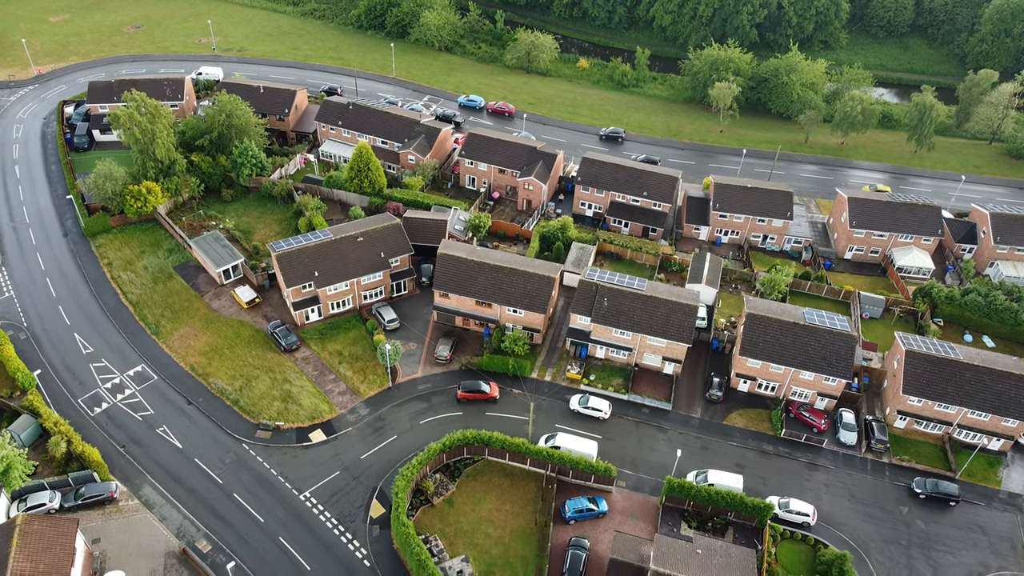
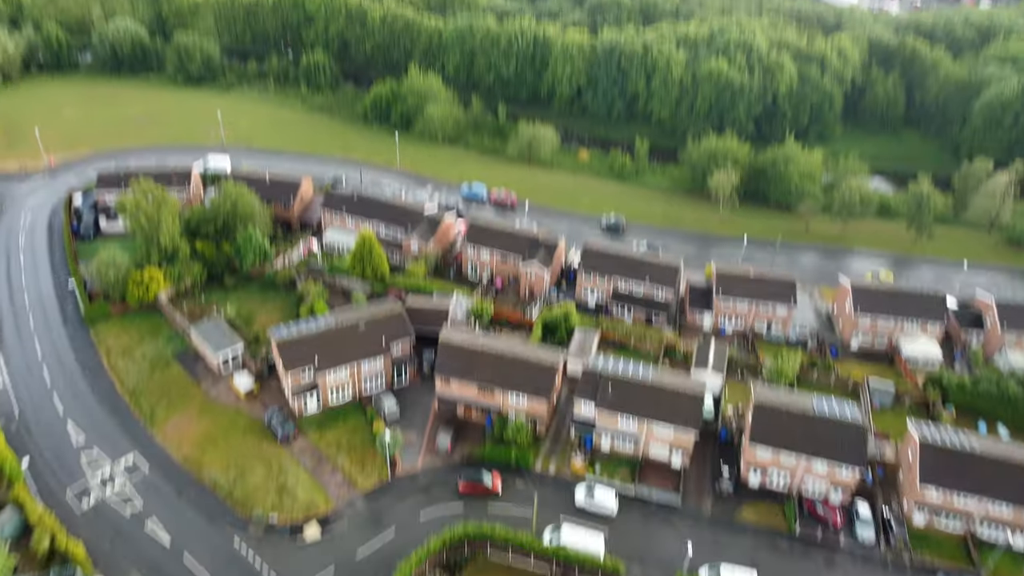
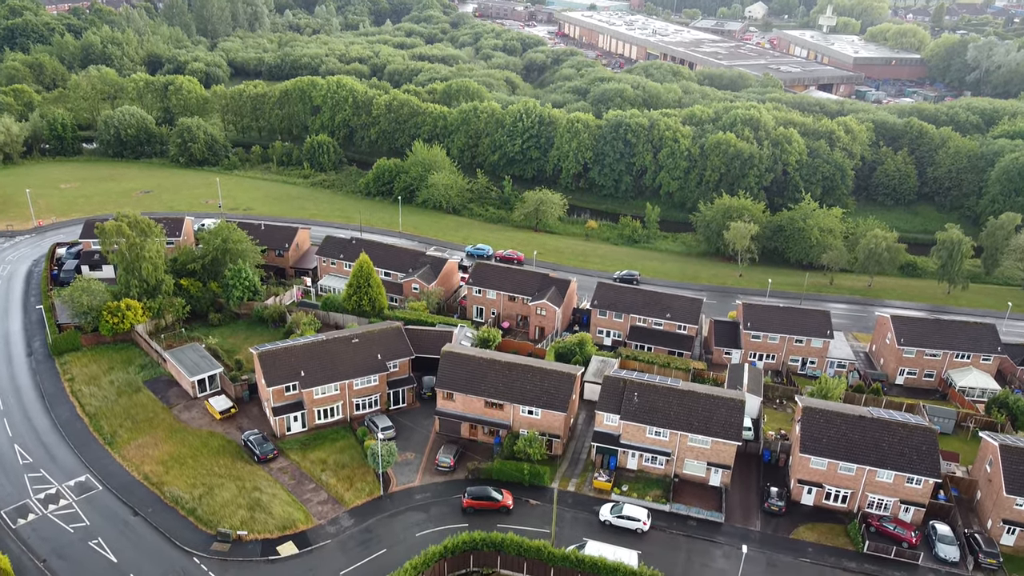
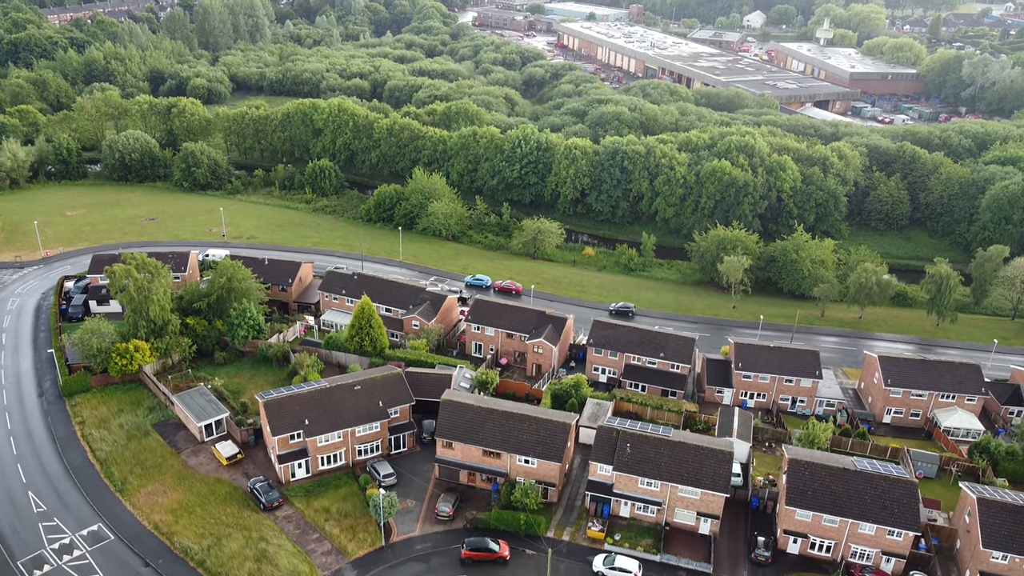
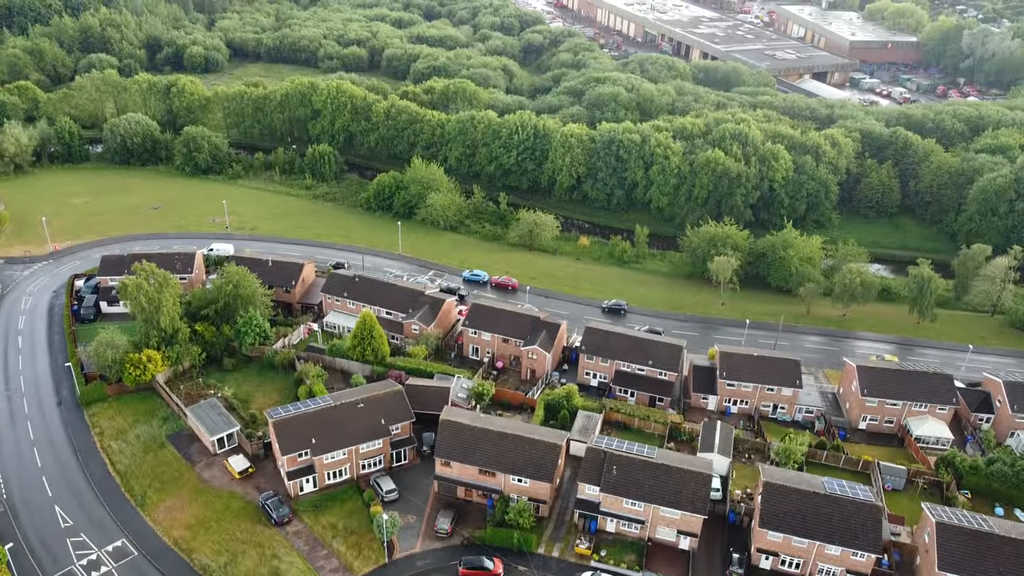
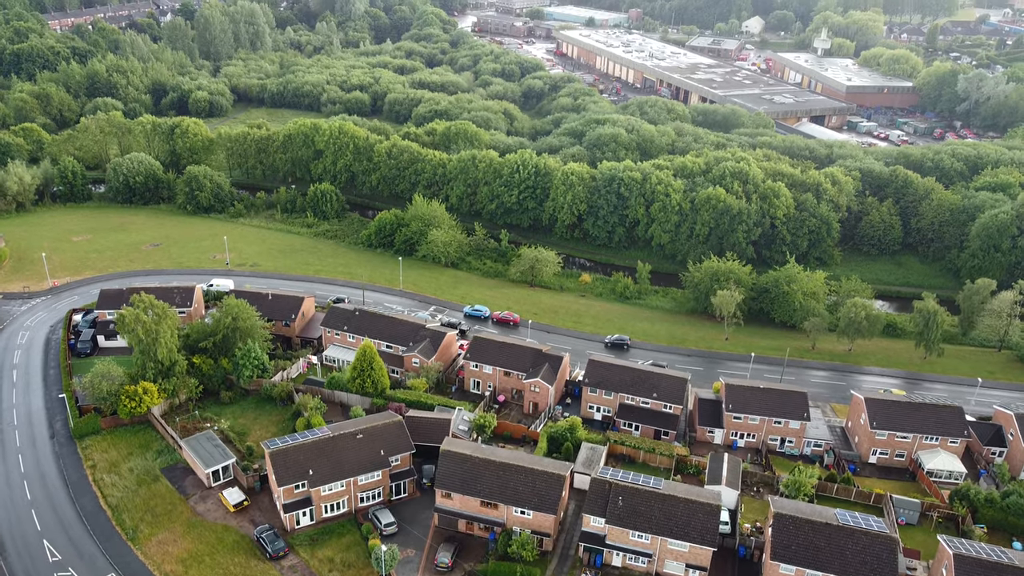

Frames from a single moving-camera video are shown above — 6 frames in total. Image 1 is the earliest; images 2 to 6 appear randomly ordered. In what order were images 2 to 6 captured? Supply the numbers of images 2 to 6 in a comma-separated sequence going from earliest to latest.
2, 5, 6, 4, 3
